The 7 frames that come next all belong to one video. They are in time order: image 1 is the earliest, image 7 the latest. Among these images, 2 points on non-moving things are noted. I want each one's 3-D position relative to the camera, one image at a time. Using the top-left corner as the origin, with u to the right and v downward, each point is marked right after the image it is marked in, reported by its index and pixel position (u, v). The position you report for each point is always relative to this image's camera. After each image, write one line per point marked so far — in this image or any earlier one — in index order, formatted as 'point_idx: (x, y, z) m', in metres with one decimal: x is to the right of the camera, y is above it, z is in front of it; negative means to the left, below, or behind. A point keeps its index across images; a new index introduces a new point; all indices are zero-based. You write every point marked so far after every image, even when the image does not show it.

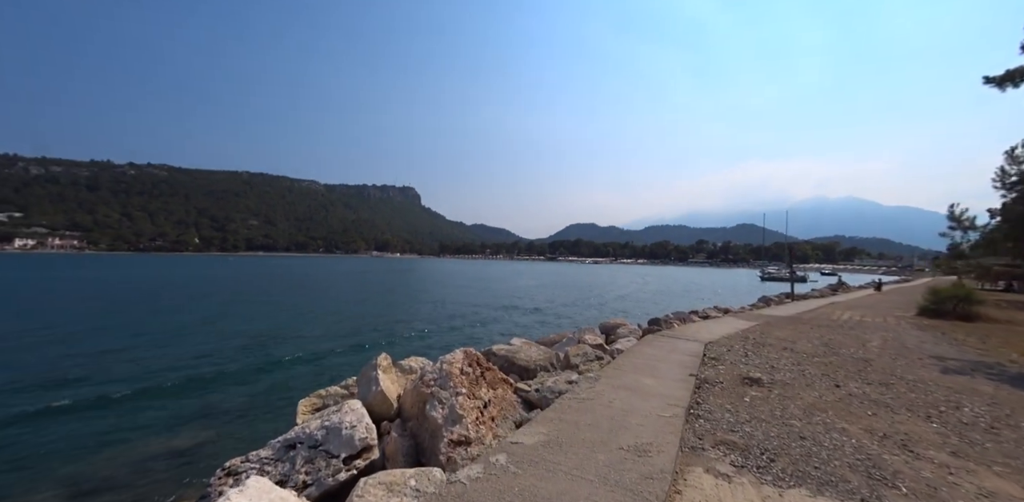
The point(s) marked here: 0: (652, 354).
0: (+2.6, -1.9, +7.1) m
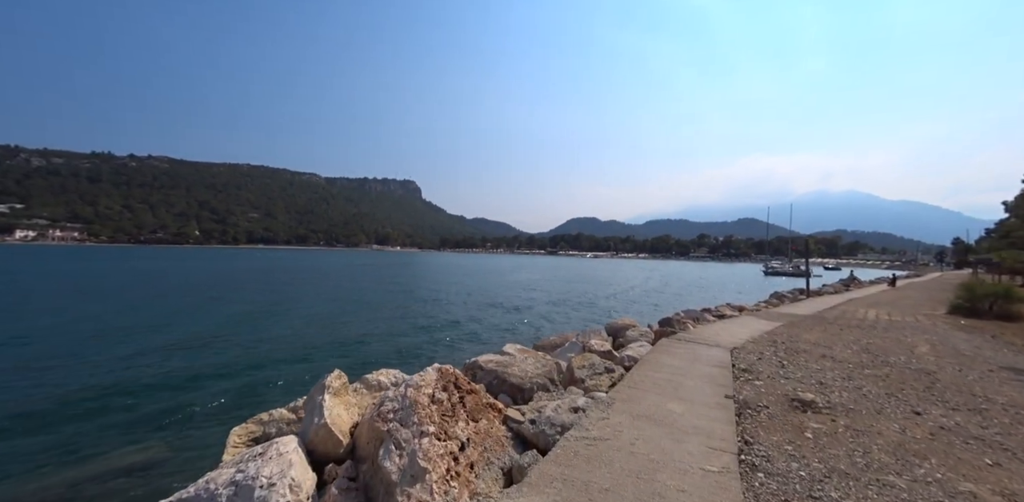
0: (+2.5, -1.8, +6.0) m
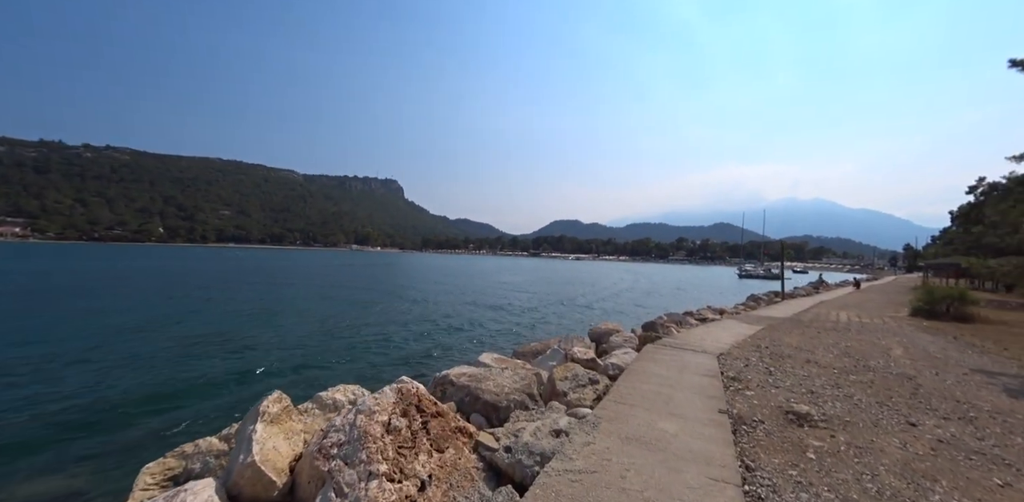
0: (+2.1, -1.8, +5.6) m
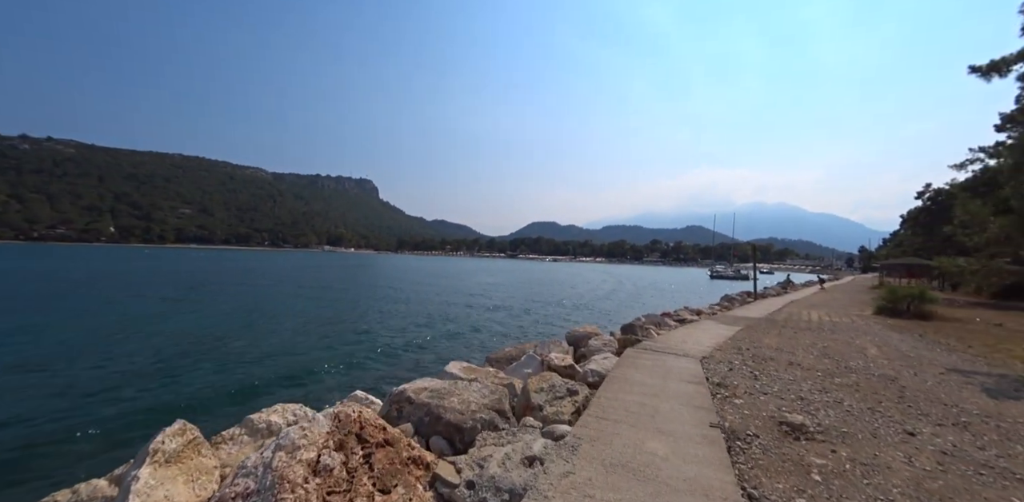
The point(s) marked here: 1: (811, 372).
0: (+1.7, -1.8, +5.2) m
1: (+4.9, -2.0, +6.4) m
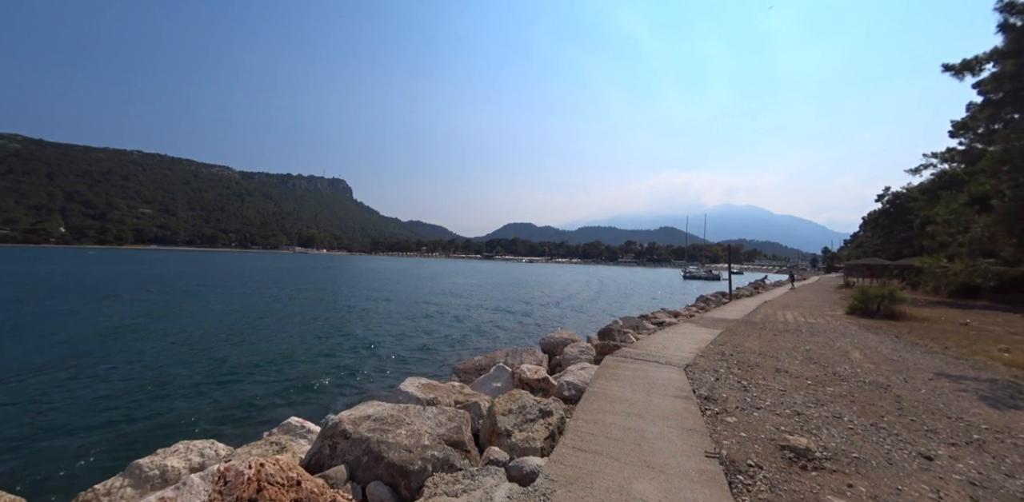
0: (+1.3, -1.7, +4.6) m
1: (+4.5, -2.0, +6.0) m
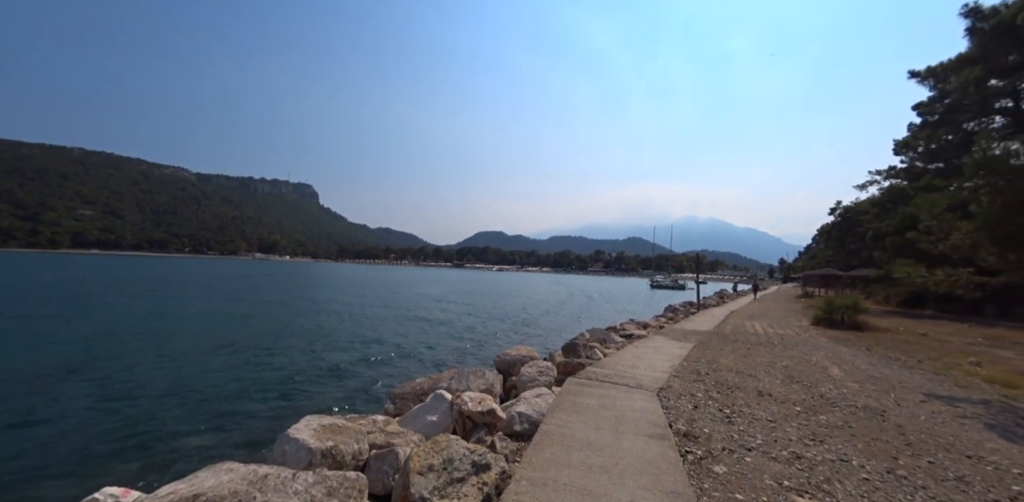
0: (+0.7, -1.8, +3.6) m
1: (+3.7, -2.1, +5.2) m
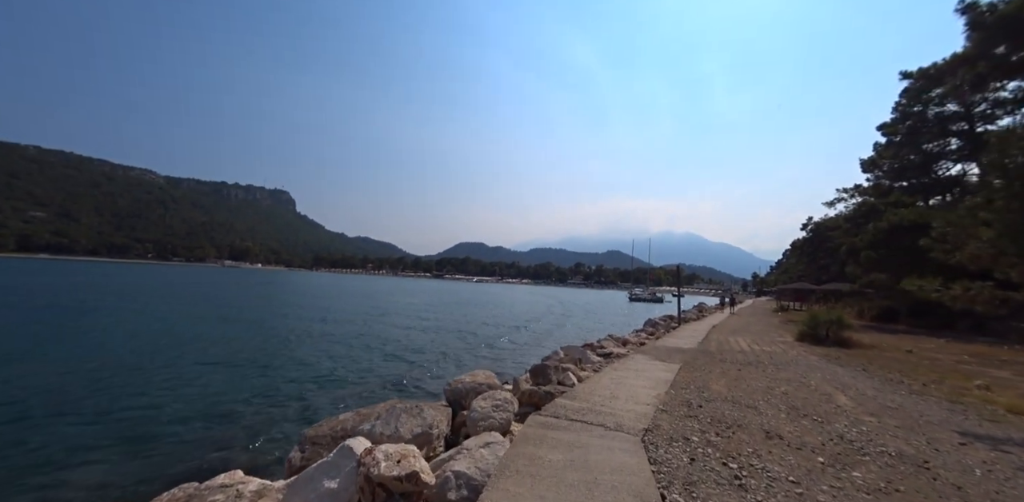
0: (+0.2, -1.7, +2.3) m
1: (+3.1, -2.1, +4.0) m
